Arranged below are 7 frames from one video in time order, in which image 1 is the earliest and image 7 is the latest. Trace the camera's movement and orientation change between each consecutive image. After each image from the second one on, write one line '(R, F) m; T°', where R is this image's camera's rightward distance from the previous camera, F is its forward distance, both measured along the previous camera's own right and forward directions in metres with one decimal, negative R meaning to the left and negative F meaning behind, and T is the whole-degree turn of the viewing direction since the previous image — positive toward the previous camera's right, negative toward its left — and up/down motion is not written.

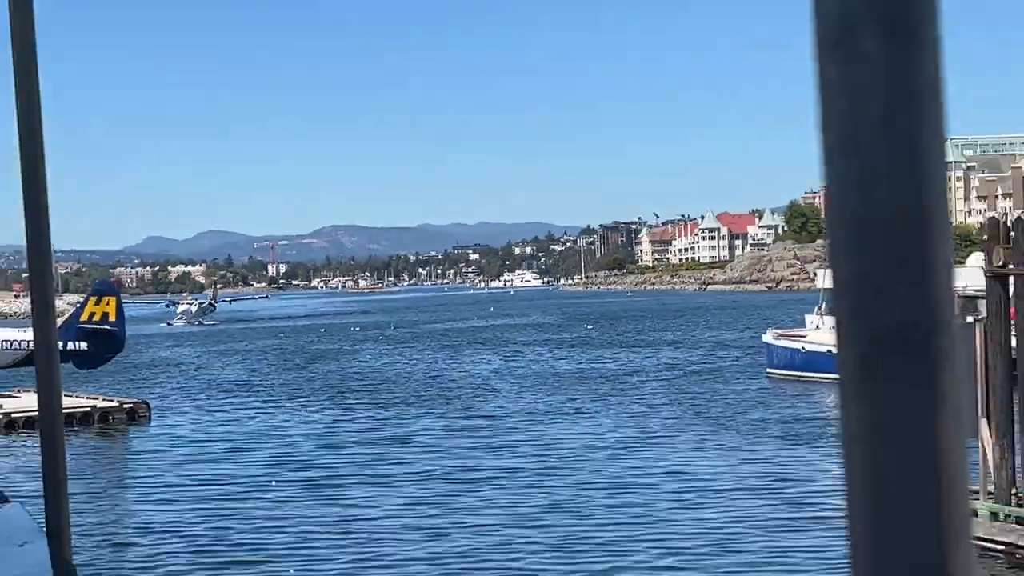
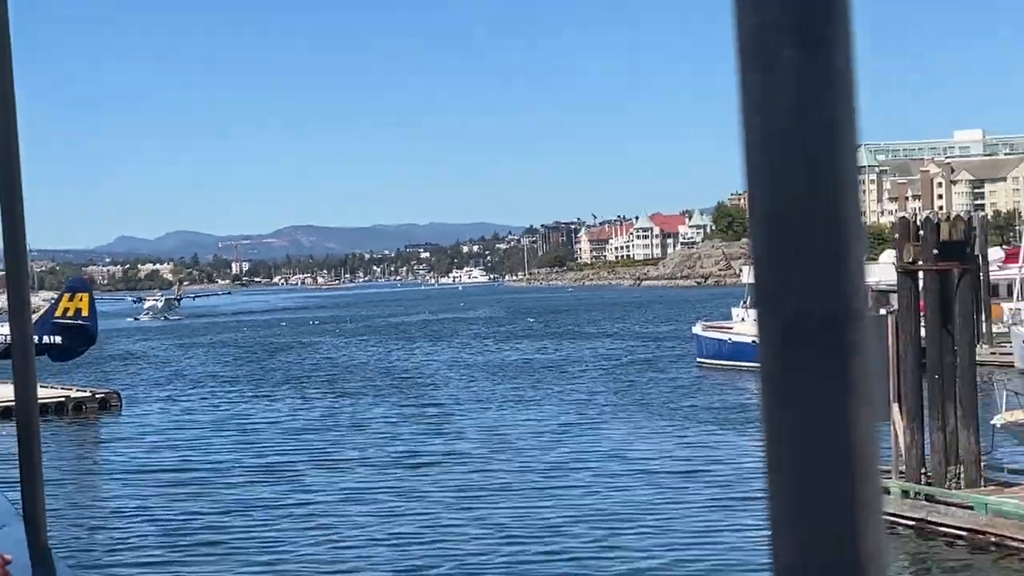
(+0.1, -0.7) m; +2°
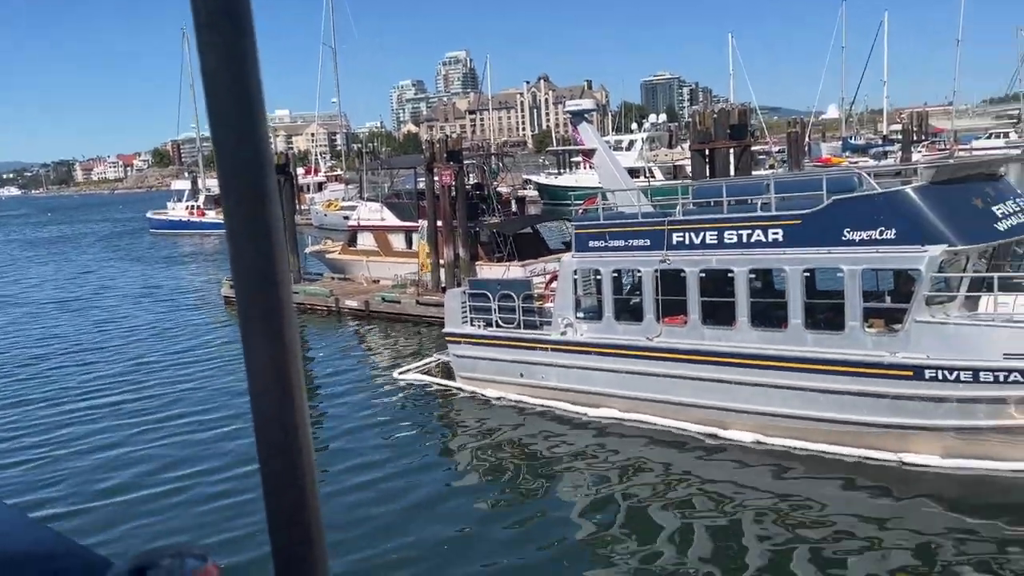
(-4.7, -9.7) m; +29°
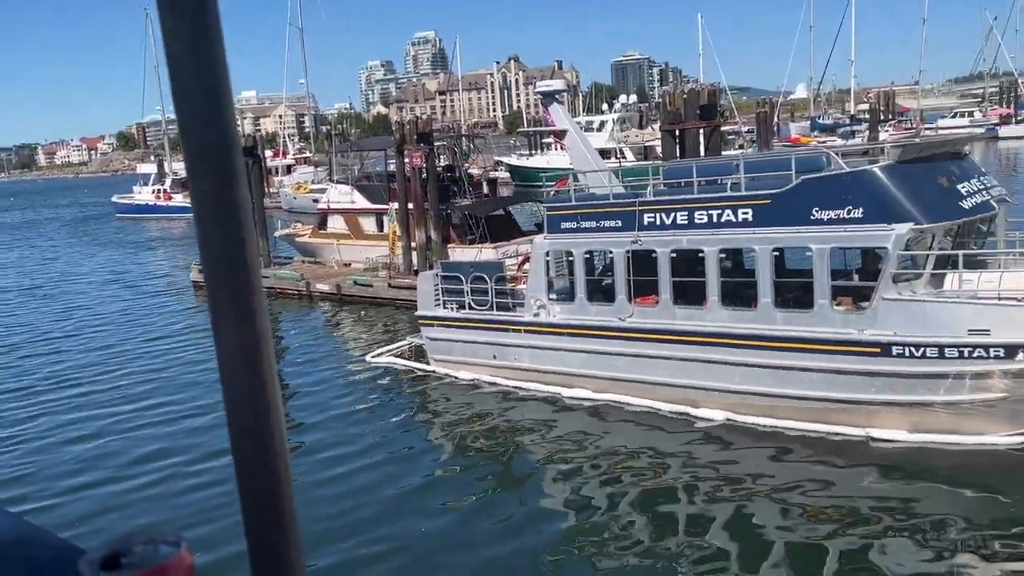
(0.0, -0.1) m; +1°
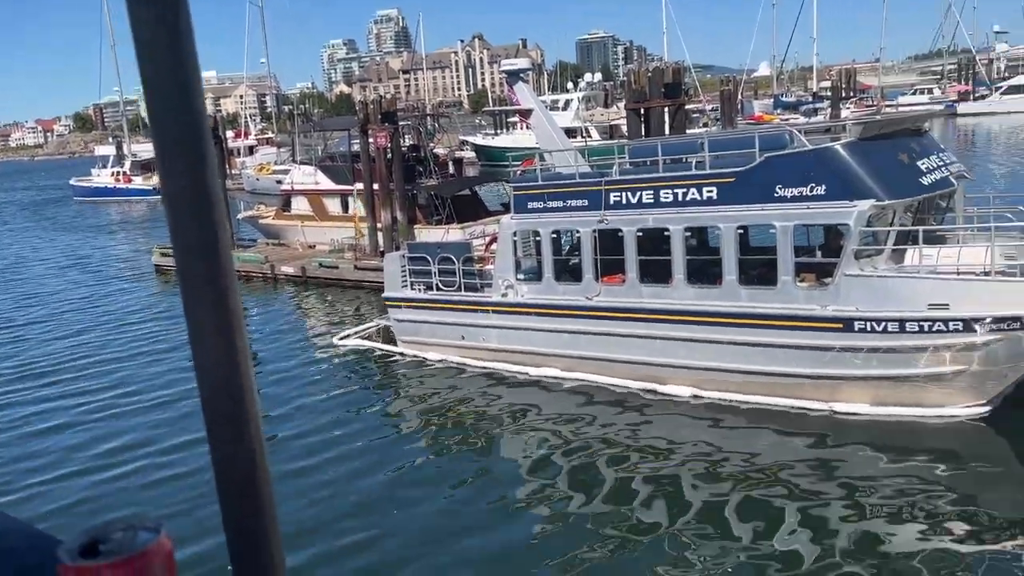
(0.0, -0.1) m; +1°
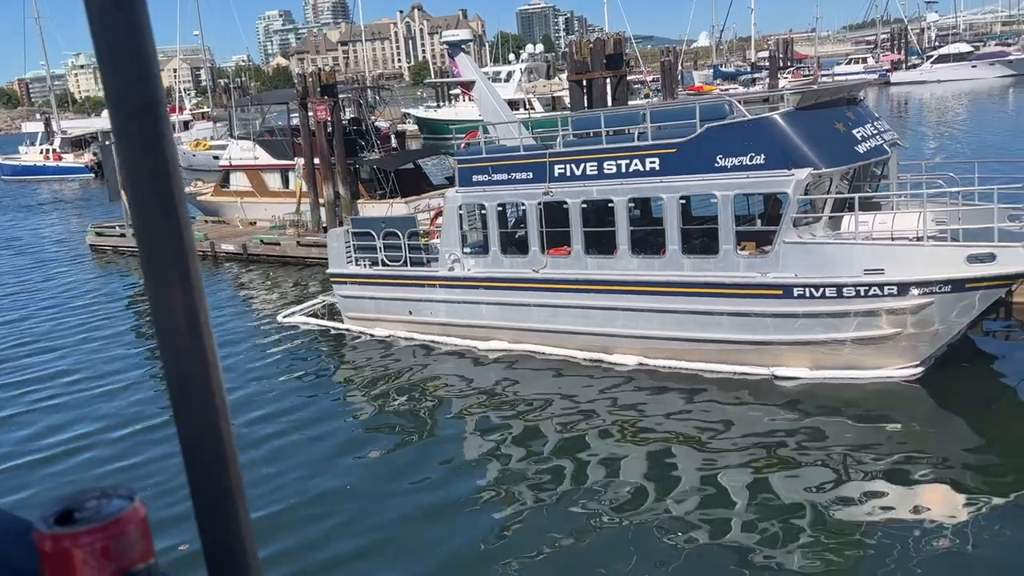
(0.0, -0.2) m; +2°
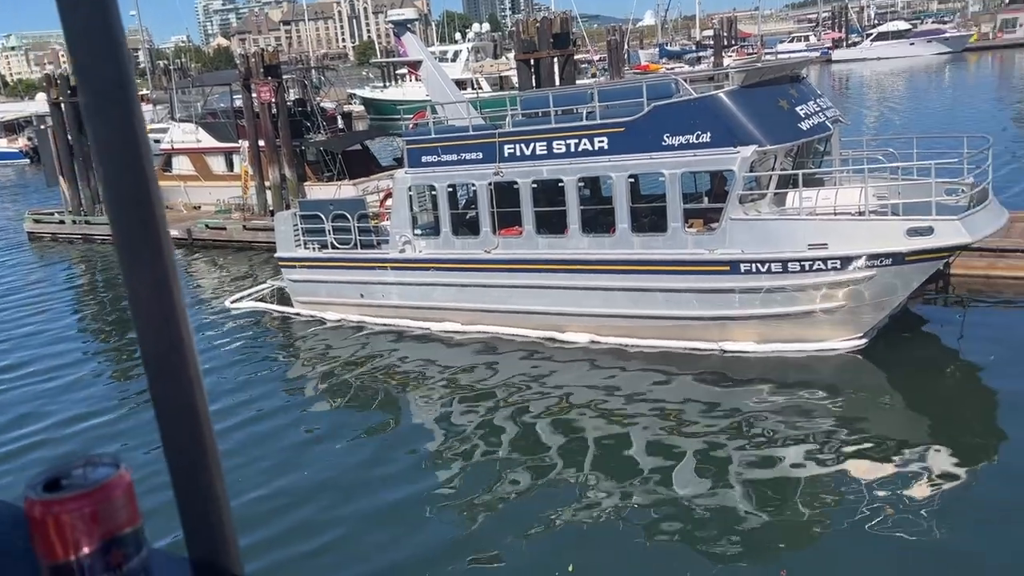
(0.0, -0.2) m; +2°
